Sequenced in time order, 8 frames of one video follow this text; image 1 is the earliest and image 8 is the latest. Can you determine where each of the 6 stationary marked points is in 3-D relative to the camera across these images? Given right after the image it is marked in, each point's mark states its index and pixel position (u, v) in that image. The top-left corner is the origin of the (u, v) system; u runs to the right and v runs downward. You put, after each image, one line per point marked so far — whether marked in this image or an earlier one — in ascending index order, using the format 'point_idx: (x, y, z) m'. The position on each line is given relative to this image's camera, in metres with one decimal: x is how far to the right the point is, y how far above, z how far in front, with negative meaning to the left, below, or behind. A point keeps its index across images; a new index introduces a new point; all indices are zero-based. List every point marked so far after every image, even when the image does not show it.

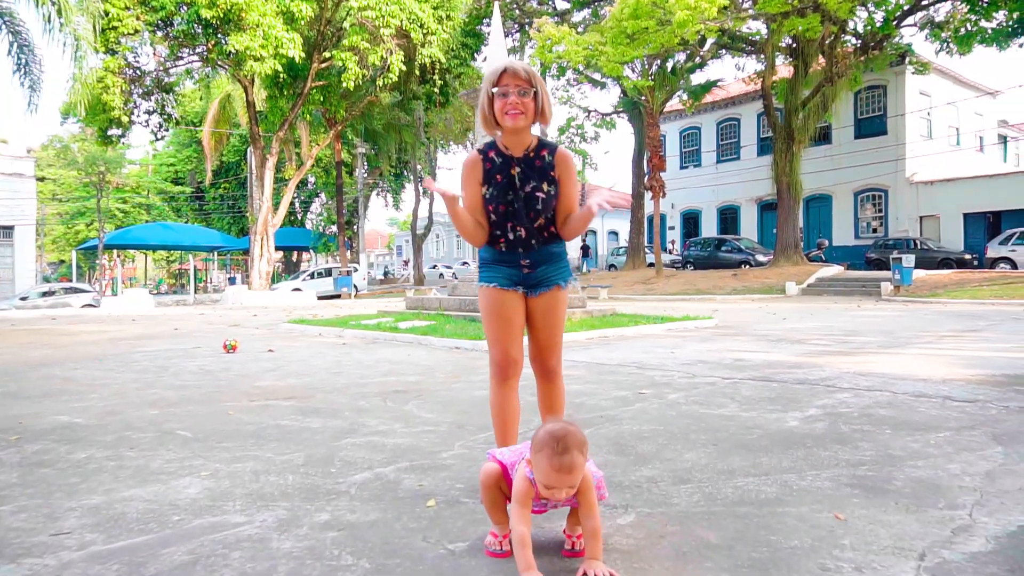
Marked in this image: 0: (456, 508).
0: (-0.2, -0.8, +2.5) m
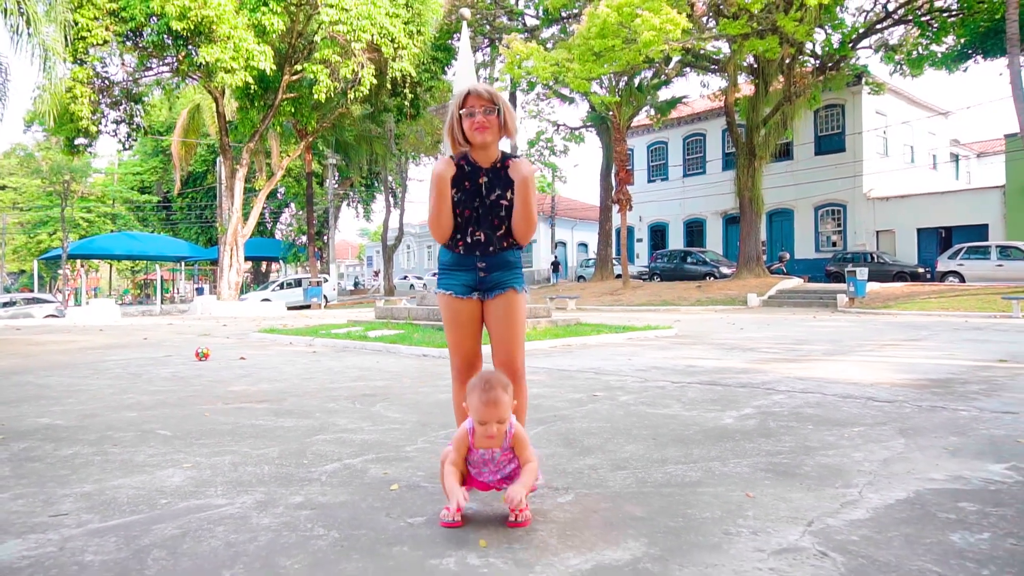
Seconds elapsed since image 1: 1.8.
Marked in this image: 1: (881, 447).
0: (-0.4, -0.8, +2.8) m
1: (+1.9, -0.8, +3.5) m
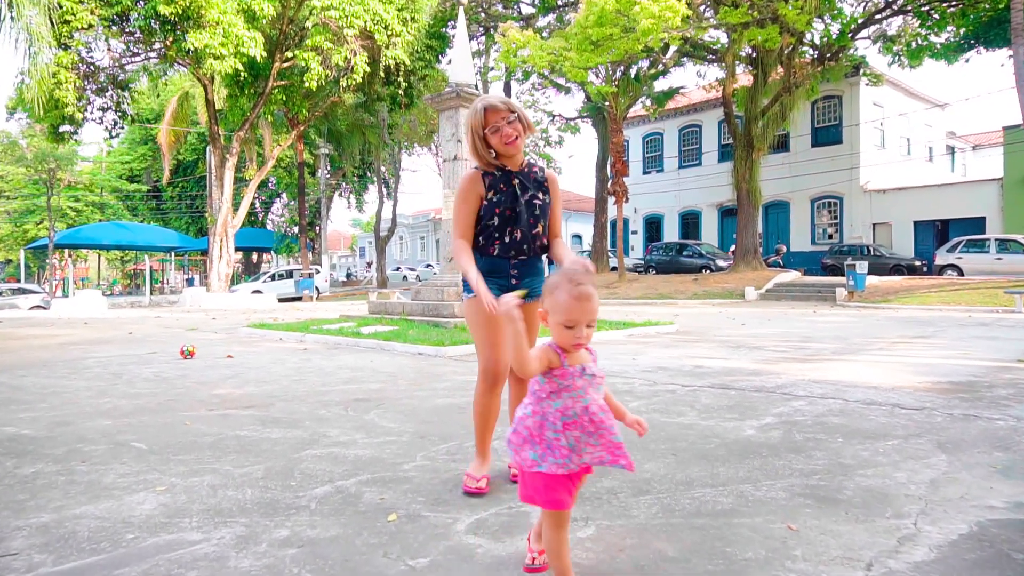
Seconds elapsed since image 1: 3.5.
0: (-0.3, -0.8, +2.5) m
1: (+1.9, -0.8, +3.3) m
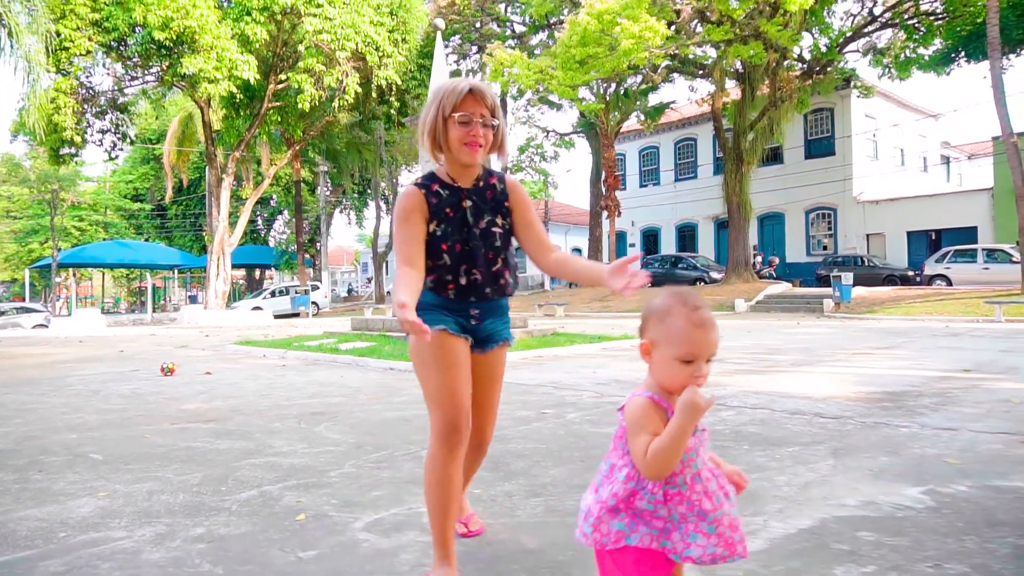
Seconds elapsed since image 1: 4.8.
0: (-0.8, -0.9, +2.8) m
1: (+1.5, -0.9, +3.5) m
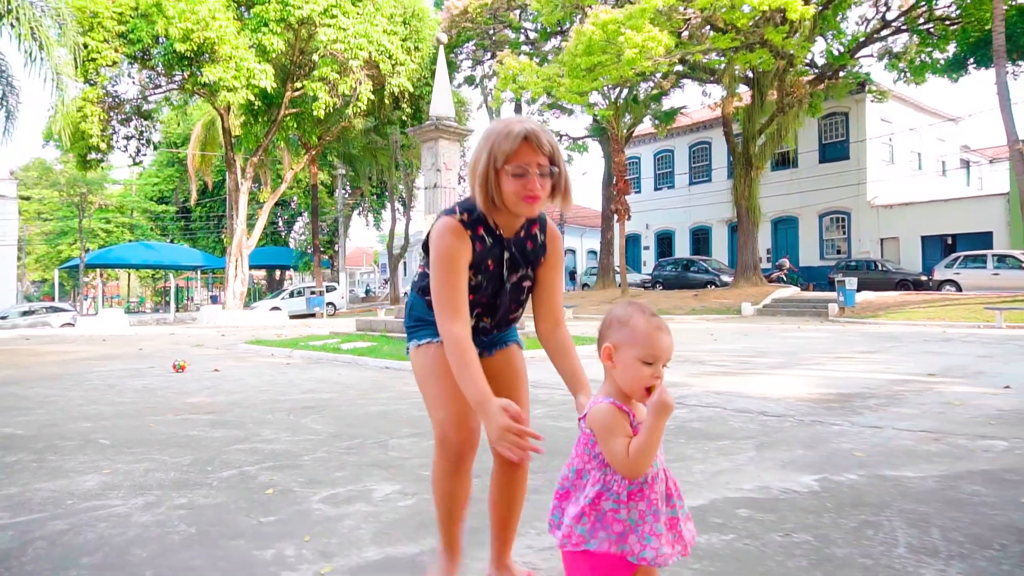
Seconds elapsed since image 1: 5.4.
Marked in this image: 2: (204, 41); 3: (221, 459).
0: (-1.1, -1.0, +3.3) m
1: (+1.2, -1.0, +4.0) m
2: (-7.9, +6.3, +17.9) m
3: (-1.7, -1.0, +4.0) m
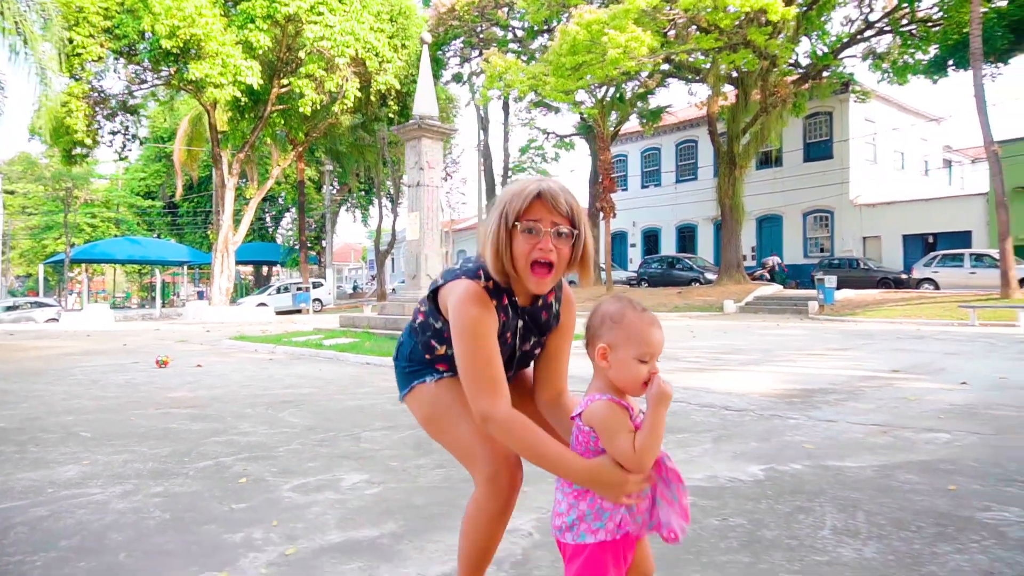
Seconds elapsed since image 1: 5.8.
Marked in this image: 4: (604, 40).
0: (-1.3, -1.0, +3.5) m
1: (+1.0, -1.0, +4.2) m
2: (-8.2, +6.4, +17.9) m
3: (-1.9, -1.0, +4.2) m
4: (+2.5, +6.7, +19.0) m
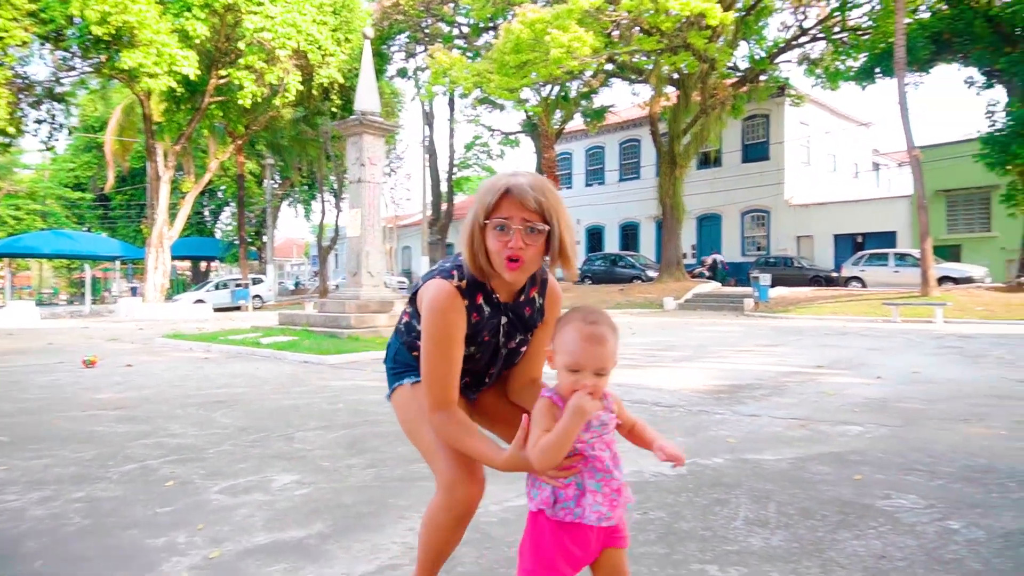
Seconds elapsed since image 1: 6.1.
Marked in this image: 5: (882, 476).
0: (-1.6, -1.0, +3.4) m
1: (+0.6, -1.0, +4.3) m
2: (-9.6, +6.5, +17.3) m
3: (-2.3, -1.0, +4.1) m
4: (+1.0, +6.8, +19.1) m
5: (+1.8, -0.9, +3.5) m
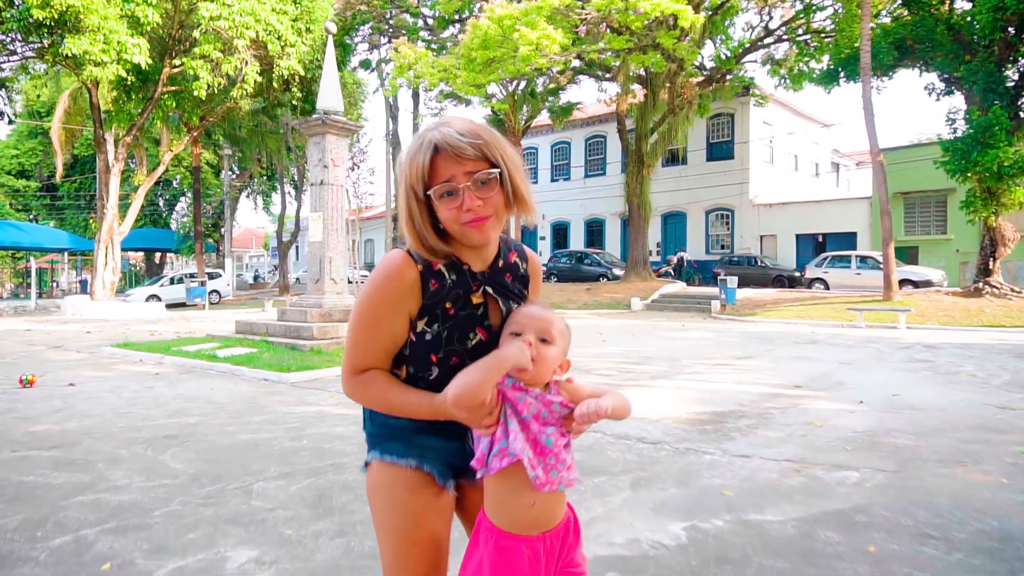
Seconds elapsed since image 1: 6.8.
0: (-1.7, -1.2, +3.0) m
1: (+0.5, -1.2, +4.0) m
2: (-10.4, +6.5, +16.3) m
3: (-2.3, -1.2, +3.6) m
4: (+0.2, +6.7, +18.7) m
5: (+1.8, -1.2, +3.2) m
